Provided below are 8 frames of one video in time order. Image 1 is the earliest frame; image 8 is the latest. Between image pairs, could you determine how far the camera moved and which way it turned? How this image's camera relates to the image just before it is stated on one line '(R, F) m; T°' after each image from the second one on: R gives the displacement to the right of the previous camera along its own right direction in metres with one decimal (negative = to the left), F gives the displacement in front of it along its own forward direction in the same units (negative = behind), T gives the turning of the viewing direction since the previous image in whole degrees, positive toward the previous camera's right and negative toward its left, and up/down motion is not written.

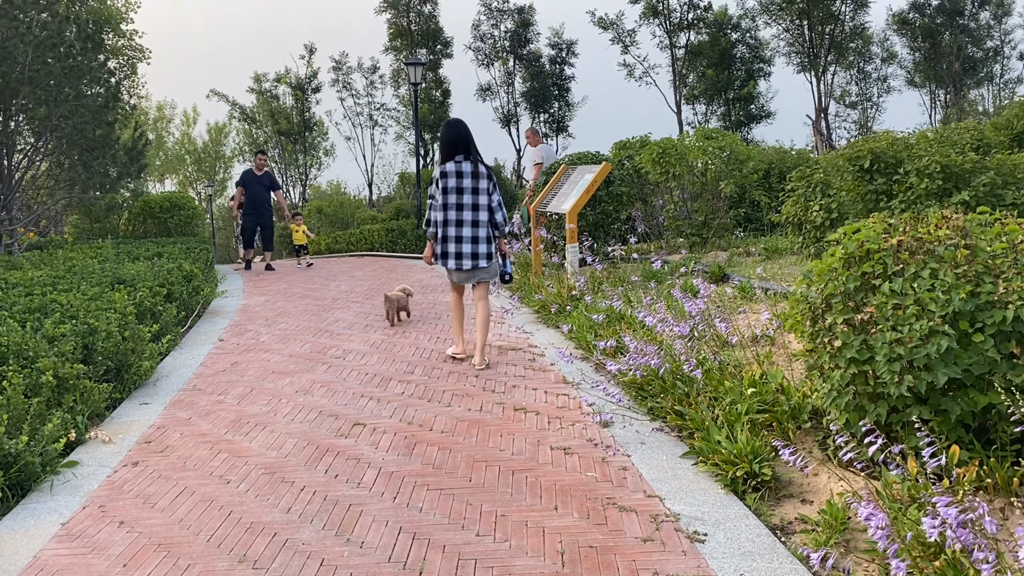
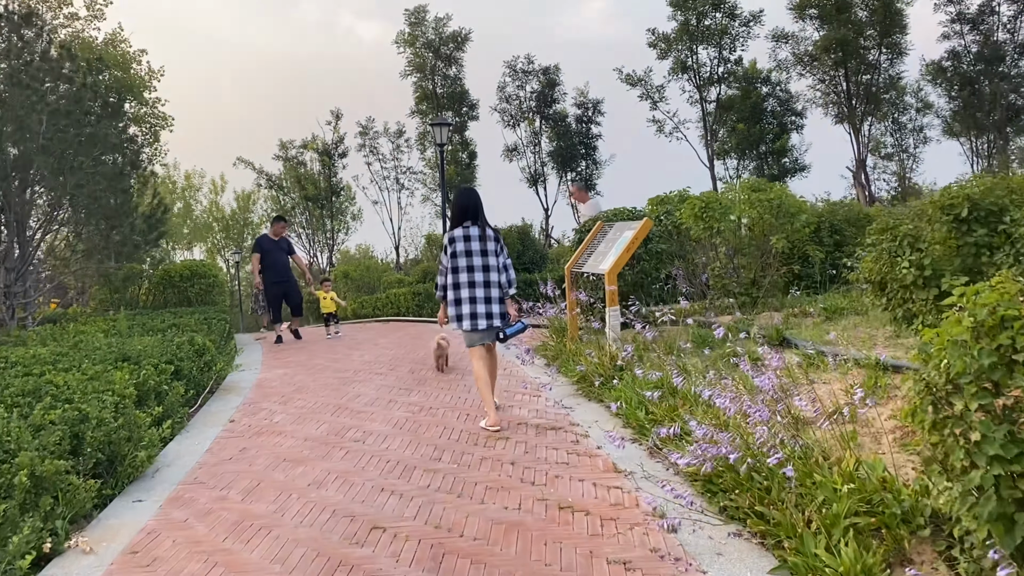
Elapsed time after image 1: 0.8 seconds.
(0.0, +0.5) m; -2°
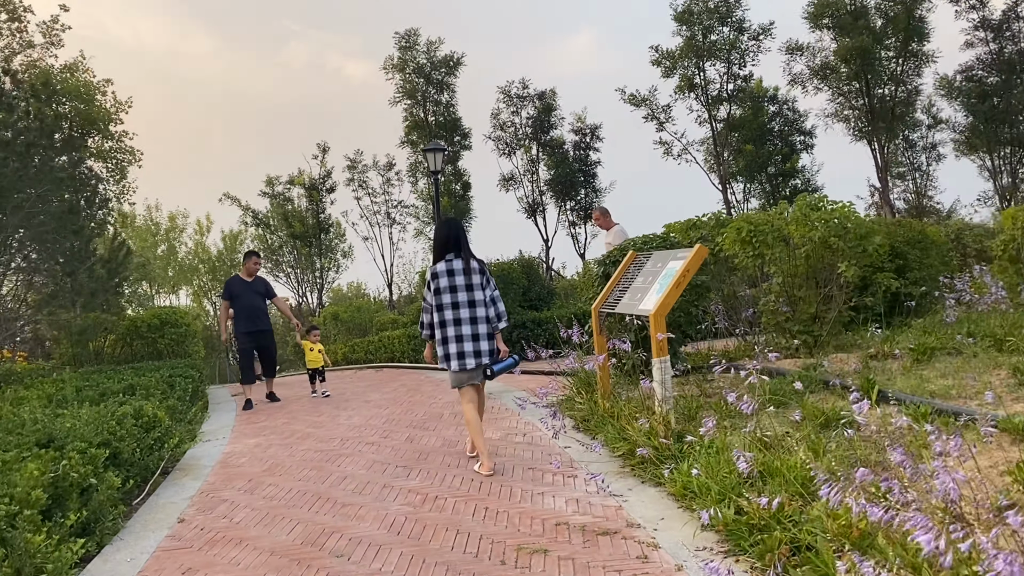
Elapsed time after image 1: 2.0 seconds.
(-0.2, +1.2) m; 0°
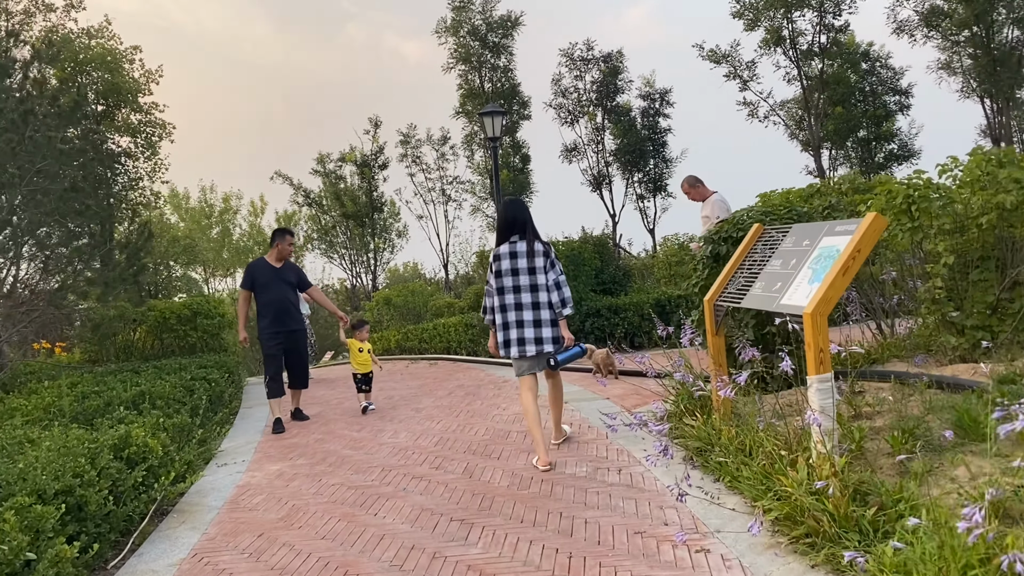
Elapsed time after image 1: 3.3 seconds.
(-0.1, +1.3) m; -4°
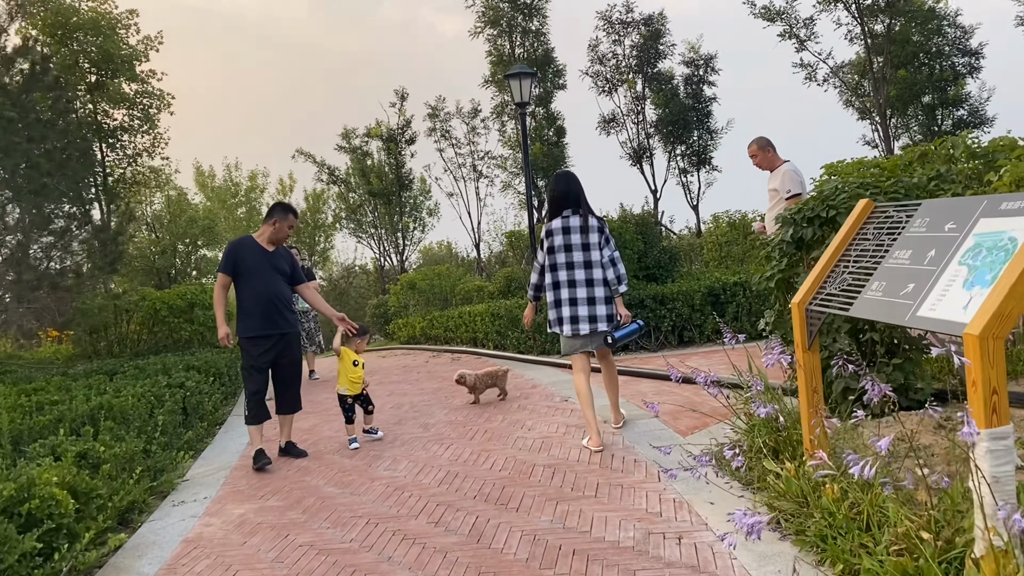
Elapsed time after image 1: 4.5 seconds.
(+0.1, +1.1) m; -2°
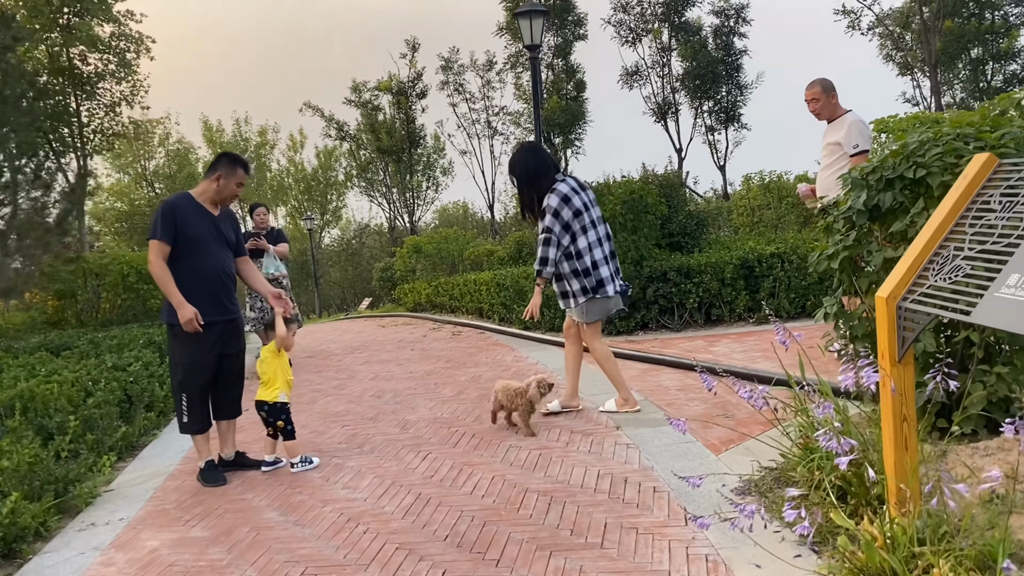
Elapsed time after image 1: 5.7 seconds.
(+0.1, +0.9) m; -1°
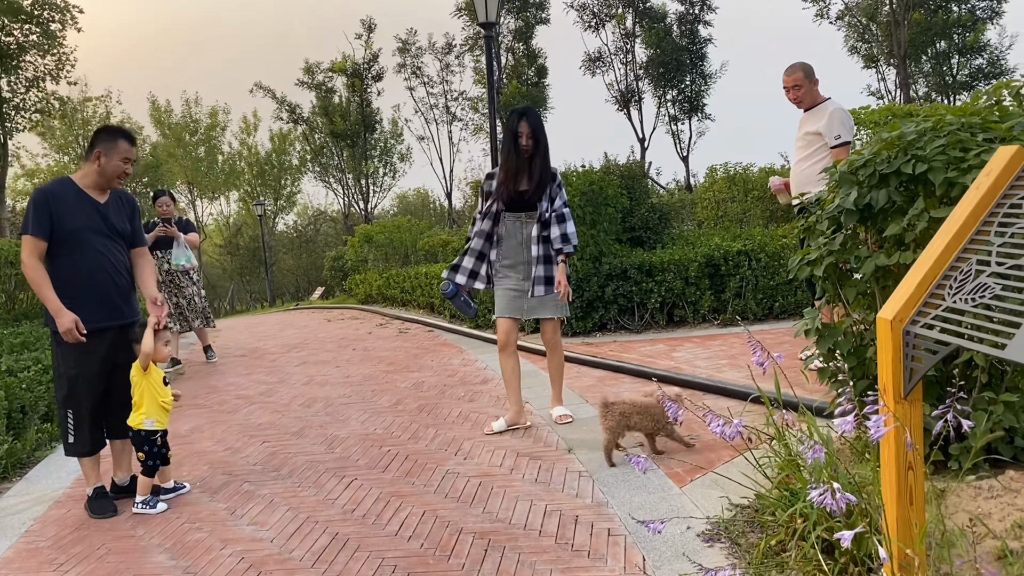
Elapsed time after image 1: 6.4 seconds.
(+0.1, +0.5) m; +3°
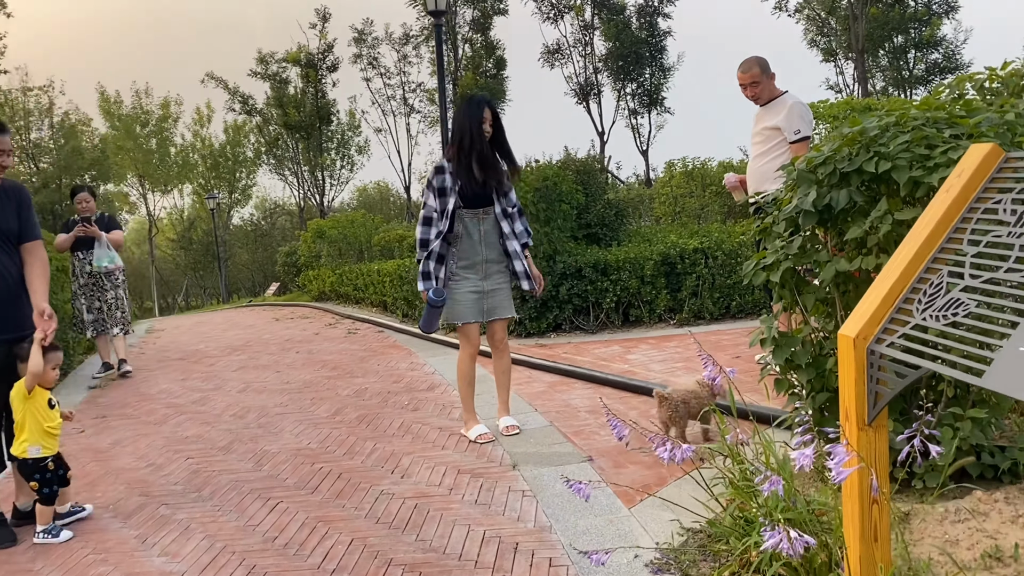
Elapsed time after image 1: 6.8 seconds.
(+0.1, +0.2) m; +2°
